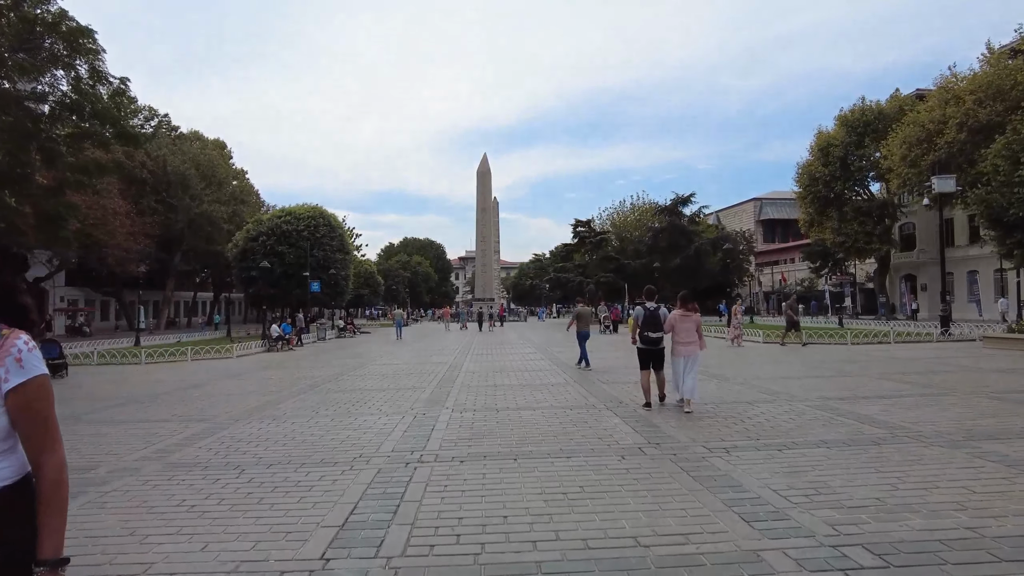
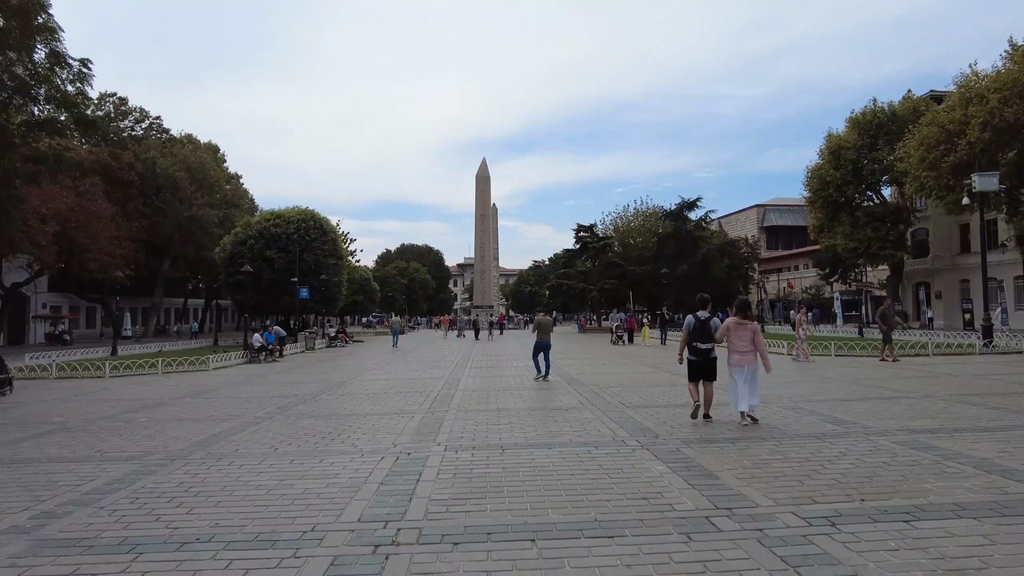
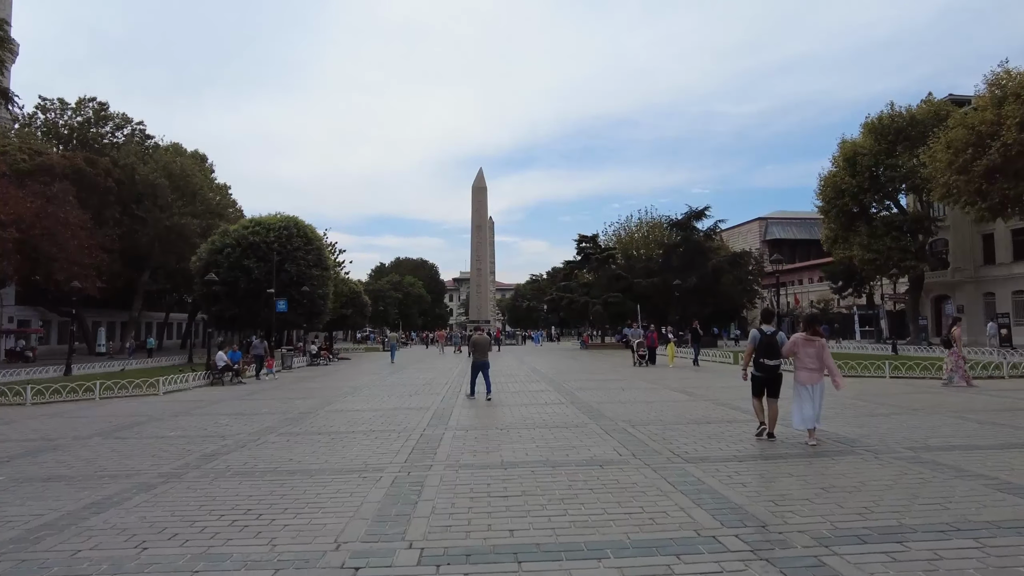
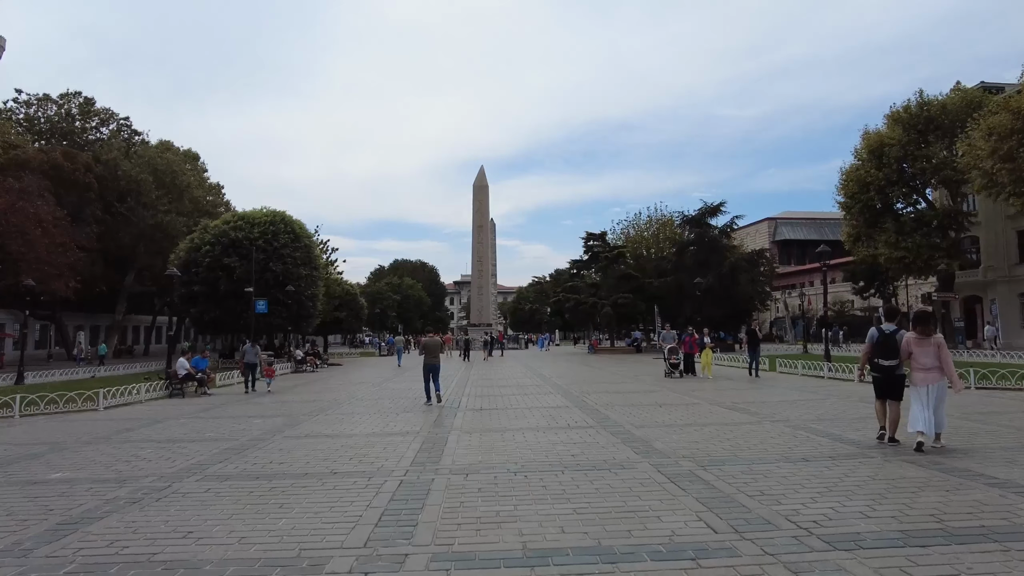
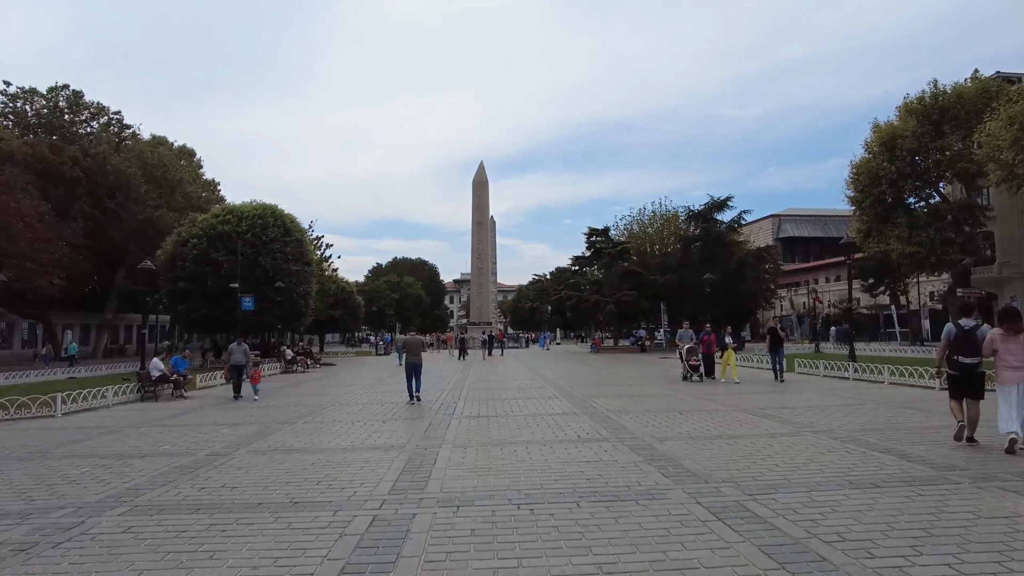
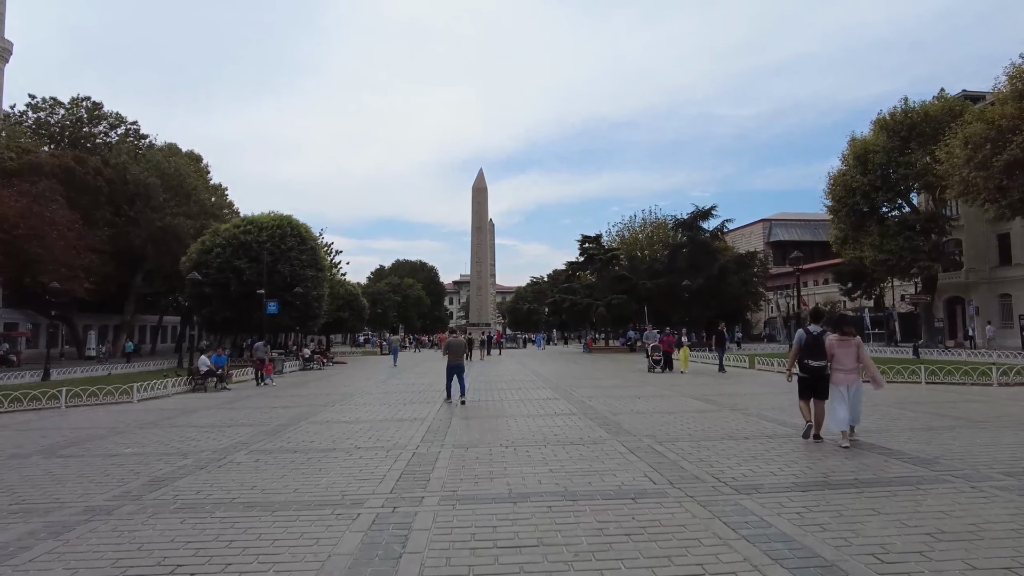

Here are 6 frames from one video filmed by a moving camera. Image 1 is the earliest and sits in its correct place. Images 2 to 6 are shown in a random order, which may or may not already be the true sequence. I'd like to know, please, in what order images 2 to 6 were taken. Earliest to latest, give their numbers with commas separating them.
2, 3, 6, 4, 5
